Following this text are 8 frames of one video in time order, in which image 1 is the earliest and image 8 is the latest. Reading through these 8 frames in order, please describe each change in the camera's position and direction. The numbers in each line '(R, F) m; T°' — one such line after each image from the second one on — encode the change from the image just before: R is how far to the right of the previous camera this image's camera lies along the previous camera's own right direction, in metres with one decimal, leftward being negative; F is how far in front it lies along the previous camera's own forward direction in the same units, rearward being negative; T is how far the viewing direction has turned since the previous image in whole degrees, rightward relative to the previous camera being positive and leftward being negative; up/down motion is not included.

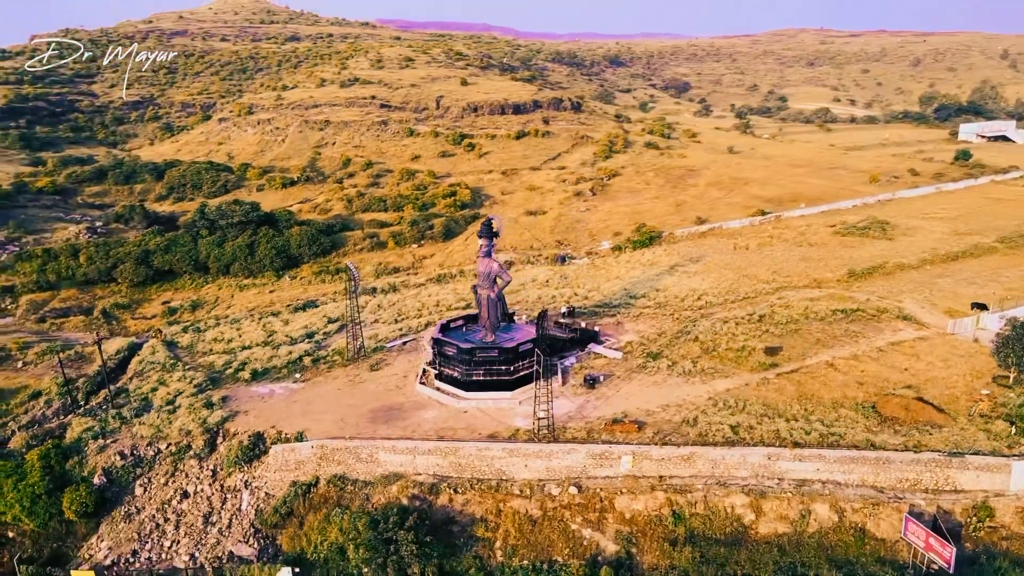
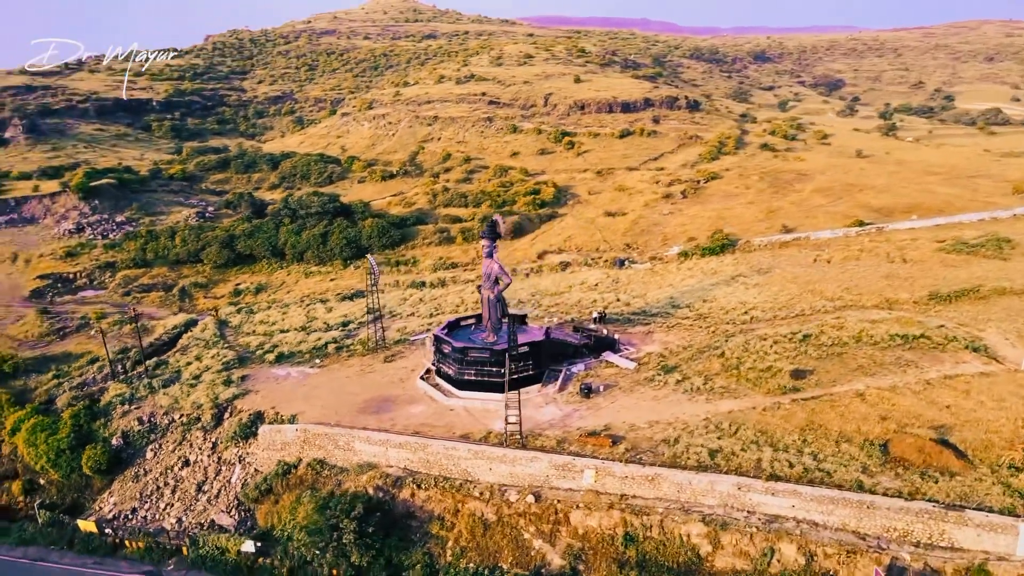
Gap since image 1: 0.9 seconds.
(+5.3, +0.6) m; -11°
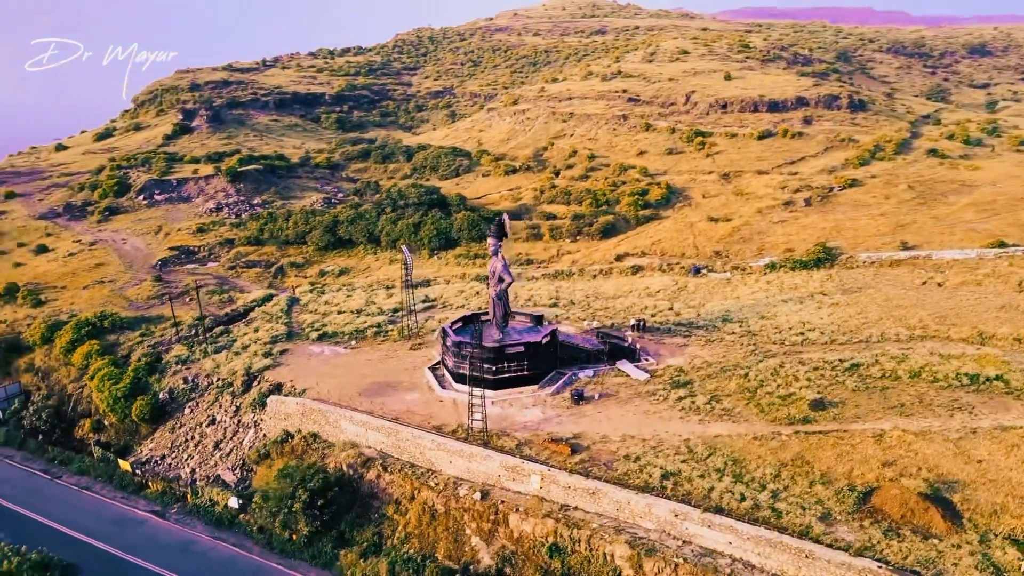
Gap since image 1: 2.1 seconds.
(+6.7, +0.6) m; -14°
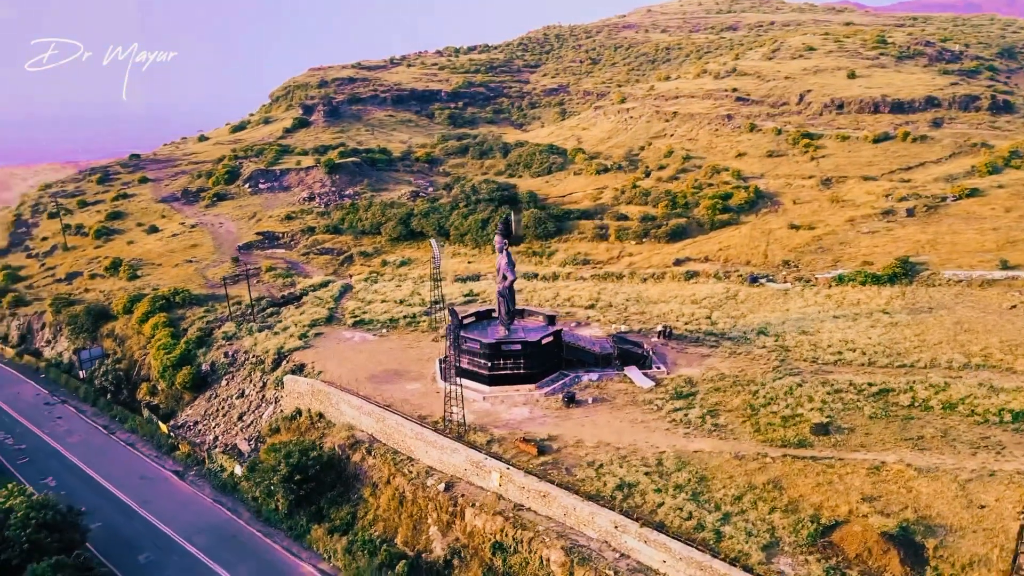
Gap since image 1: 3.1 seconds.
(+5.0, +0.3) m; -11°
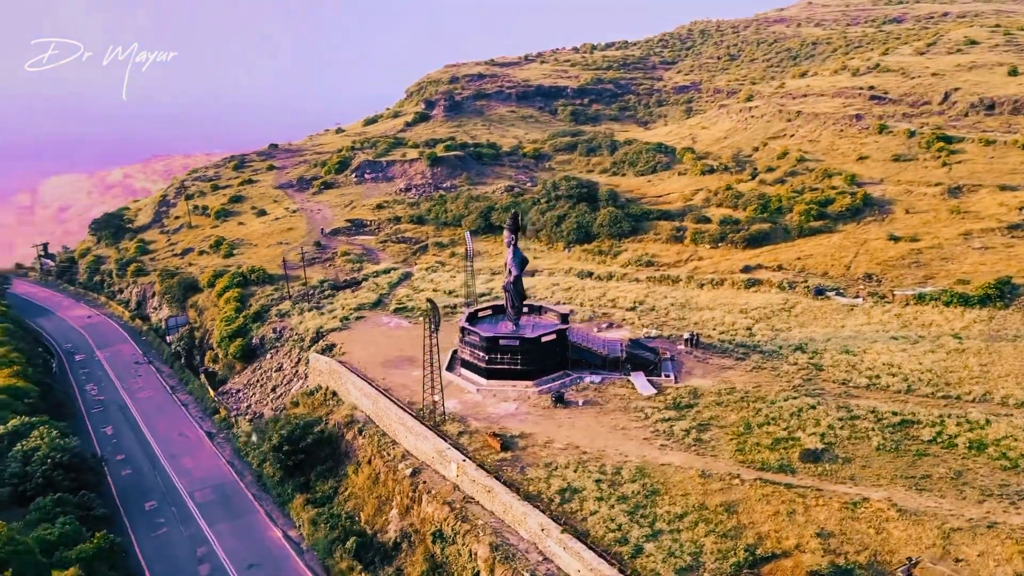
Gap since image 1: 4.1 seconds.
(+5.5, +0.6) m; -12°
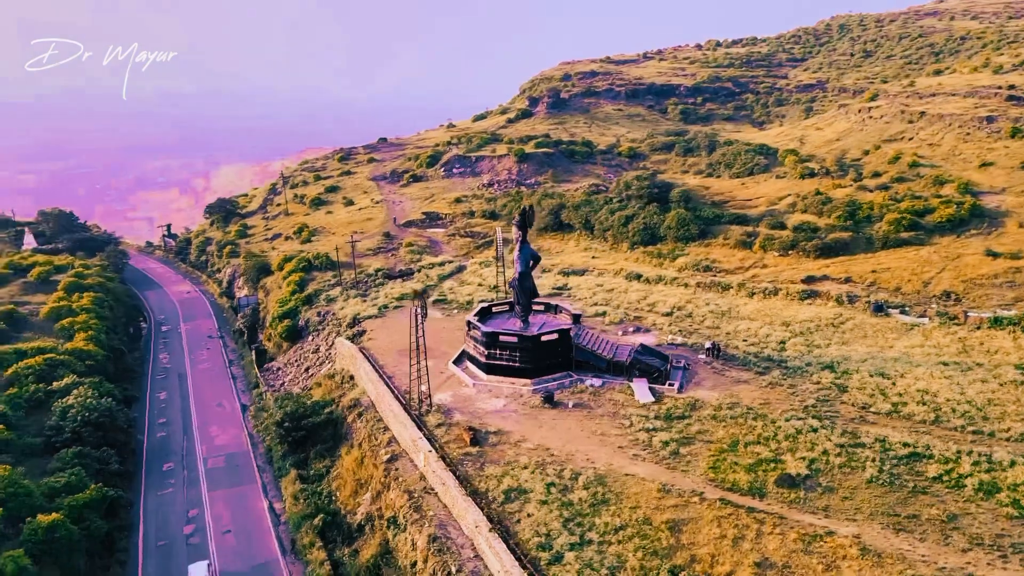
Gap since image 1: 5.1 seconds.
(+4.8, +0.5) m; -10°
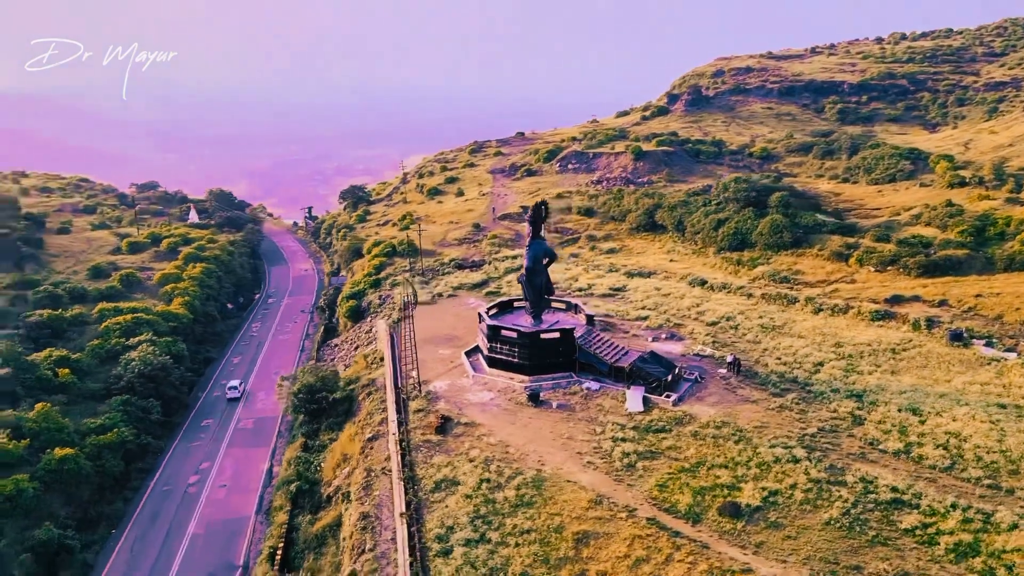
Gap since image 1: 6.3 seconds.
(+6.2, +0.8) m; -14°
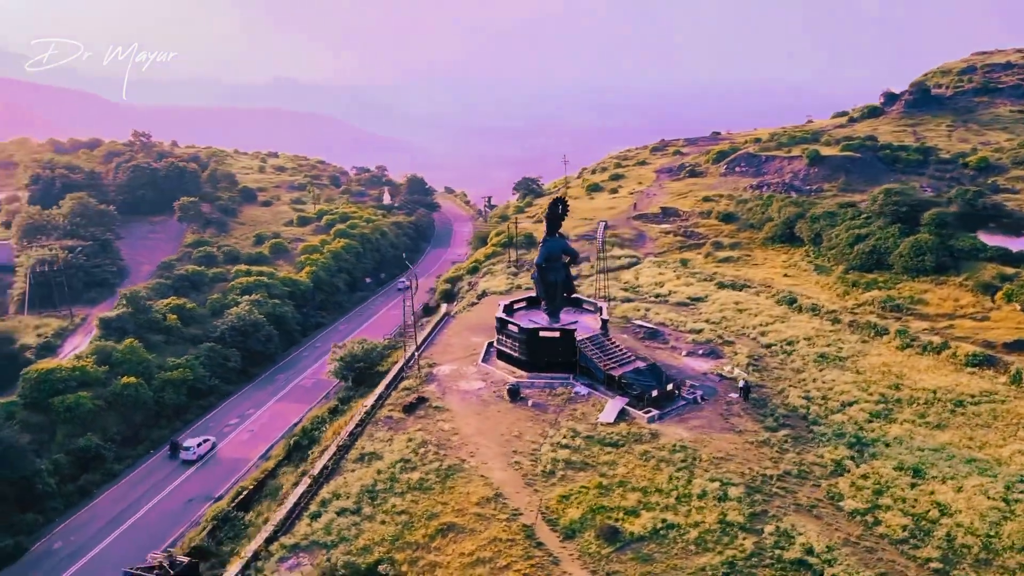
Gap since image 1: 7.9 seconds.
(+8.6, +1.2) m; -19°
